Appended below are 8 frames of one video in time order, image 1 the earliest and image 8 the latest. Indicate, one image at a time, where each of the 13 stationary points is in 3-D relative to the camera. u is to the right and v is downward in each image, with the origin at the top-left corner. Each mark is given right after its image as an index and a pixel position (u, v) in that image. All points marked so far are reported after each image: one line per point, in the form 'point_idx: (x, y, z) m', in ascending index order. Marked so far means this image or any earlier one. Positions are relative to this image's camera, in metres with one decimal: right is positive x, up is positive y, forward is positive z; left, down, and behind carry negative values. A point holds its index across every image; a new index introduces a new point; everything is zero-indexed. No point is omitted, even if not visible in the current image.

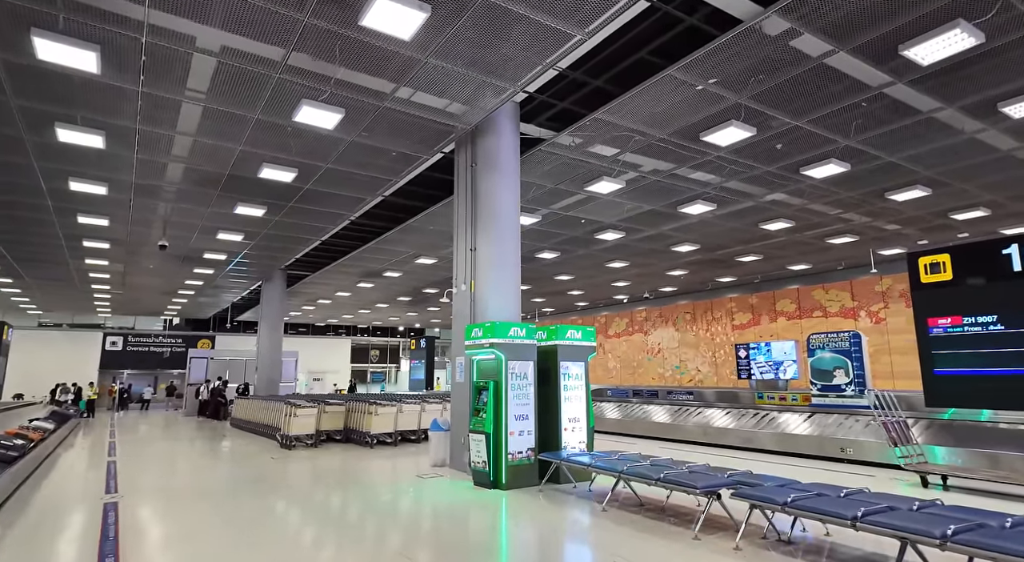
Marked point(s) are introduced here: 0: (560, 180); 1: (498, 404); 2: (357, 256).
0: (+0.7, +1.5, +8.7) m
1: (-0.1, -1.2, +5.8) m
2: (-3.6, +0.5, +13.6) m
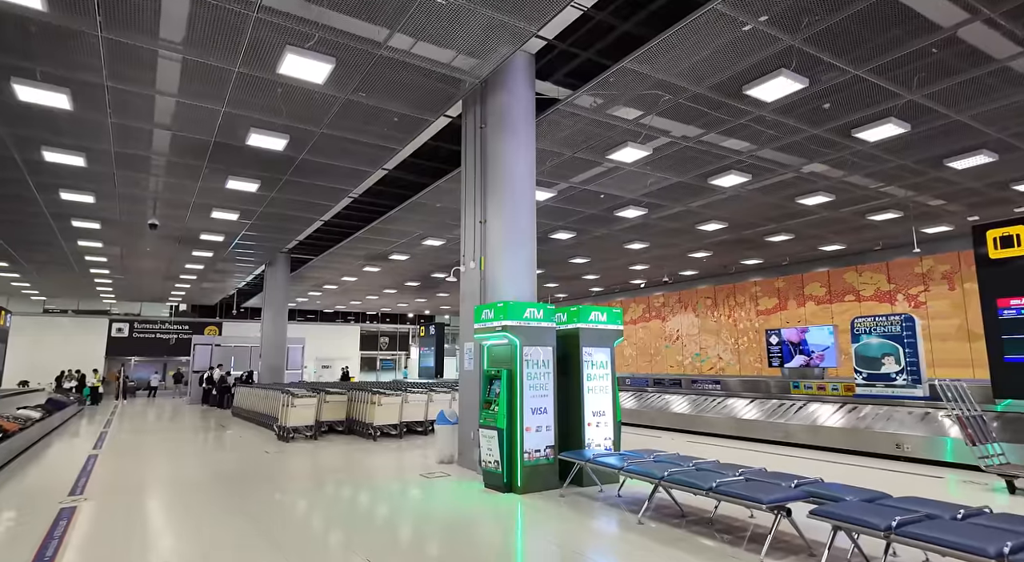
0: (+0.9, +1.8, +7.9) m
1: (0.0, -1.0, +5.1) m
2: (-3.3, +0.9, +12.9) m
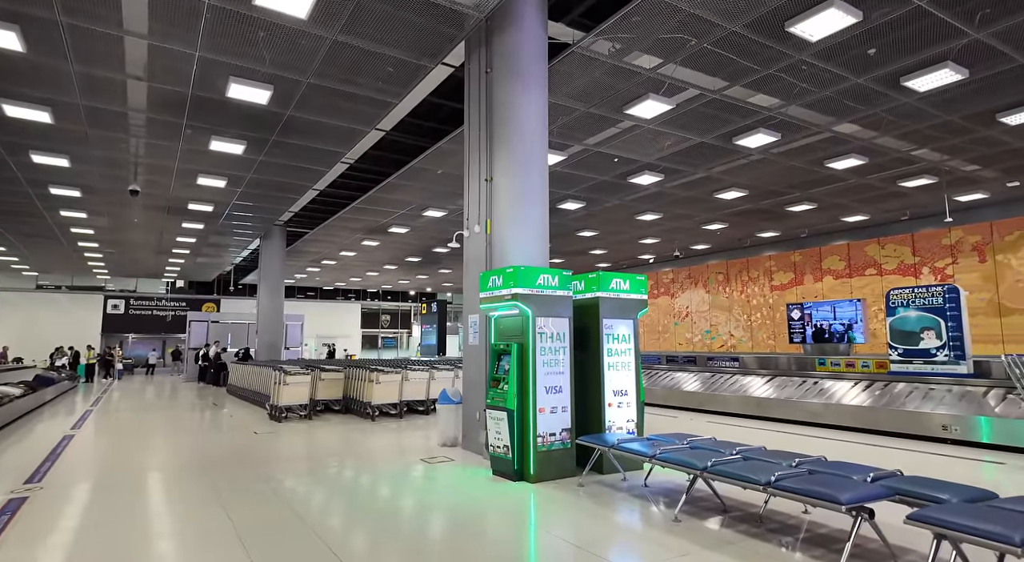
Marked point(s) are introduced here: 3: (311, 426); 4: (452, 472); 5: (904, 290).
0: (+1.0, +2.2, +7.2) m
1: (+0.1, -0.7, +4.5) m
2: (-3.2, +1.5, +12.2) m
3: (-2.8, -2.0, +8.0) m
4: (-0.5, -1.6, +5.1) m
5: (+5.1, -0.1, +7.7) m
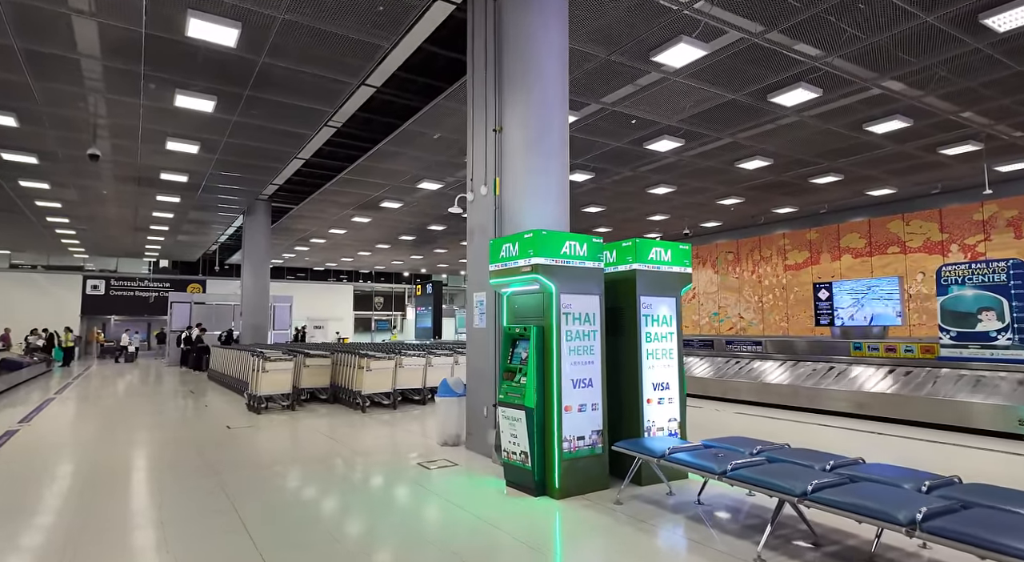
0: (+1.1, +2.5, +6.2) m
1: (+0.2, -0.5, +3.6) m
2: (-3.1, +1.9, +11.2) m
3: (-2.7, -1.7, +7.1) m
4: (-0.4, -1.4, +4.2) m
5: (+5.2, +0.2, +6.8) m
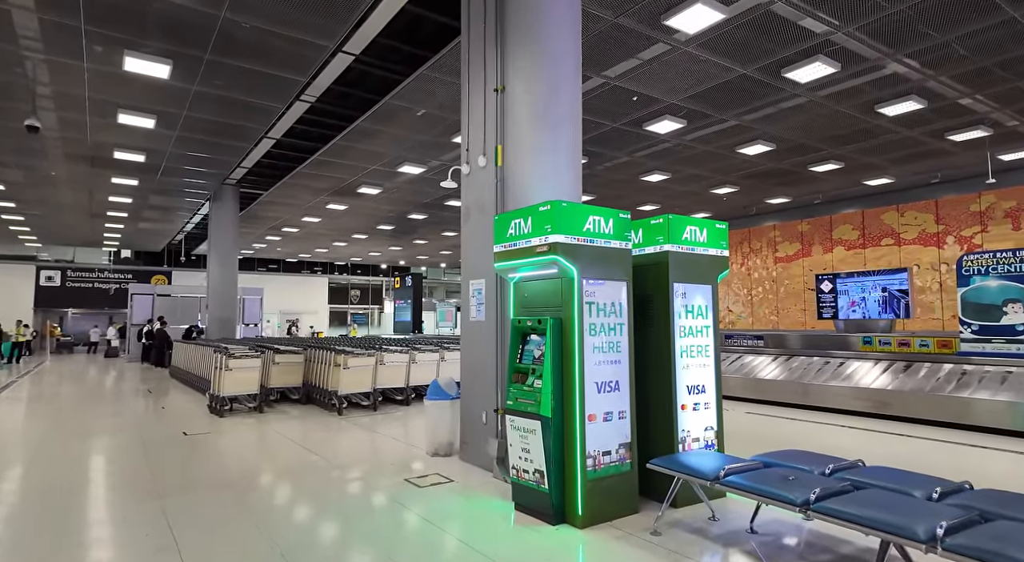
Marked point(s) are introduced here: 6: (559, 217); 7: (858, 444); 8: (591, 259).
0: (+1.1, +2.6, +5.6) m
1: (+0.3, -0.4, +3.0) m
2: (-3.4, +2.1, +10.4) m
3: (-2.8, -1.6, +6.4) m
4: (-0.4, -1.3, +3.6) m
5: (+5.1, +0.3, +6.4) m
6: (+0.2, +0.3, +2.9) m
7: (+3.5, -1.6, +6.0) m
8: (+0.4, +0.1, +3.0) m
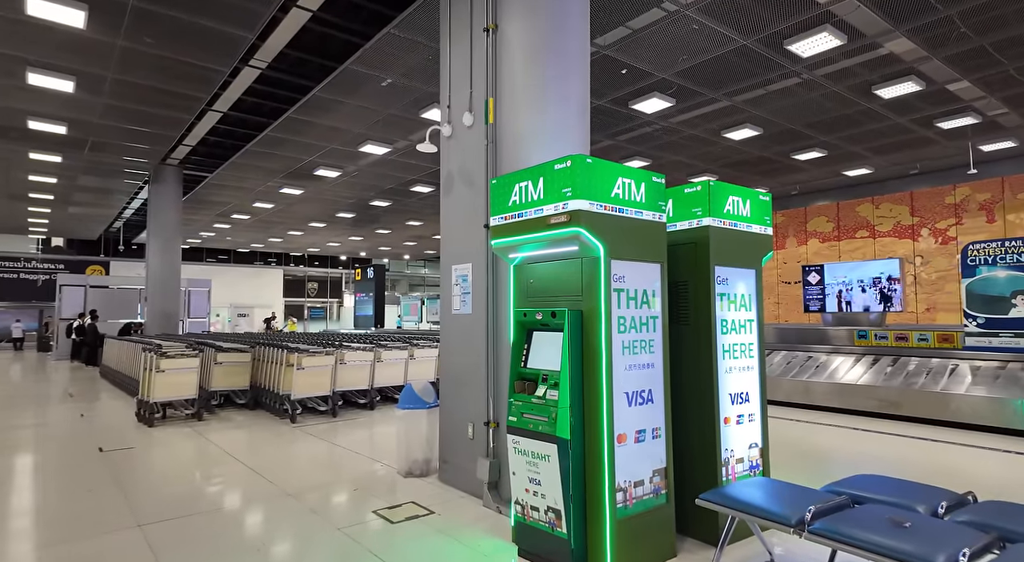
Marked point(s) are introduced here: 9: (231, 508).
0: (+0.9, +2.7, +4.9) m
1: (+0.3, -0.3, +2.3) m
2: (-3.8, +2.2, +9.5) m
3: (-3.0, -1.4, +5.5) m
4: (-0.4, -1.2, +2.9) m
5: (+4.9, +0.4, +6.0) m
6: (+0.3, +0.4, +2.2) m
7: (+3.3, -1.5, +5.5) m
8: (+0.4, +0.2, +2.4) m
9: (-1.6, -1.4, +3.4) m
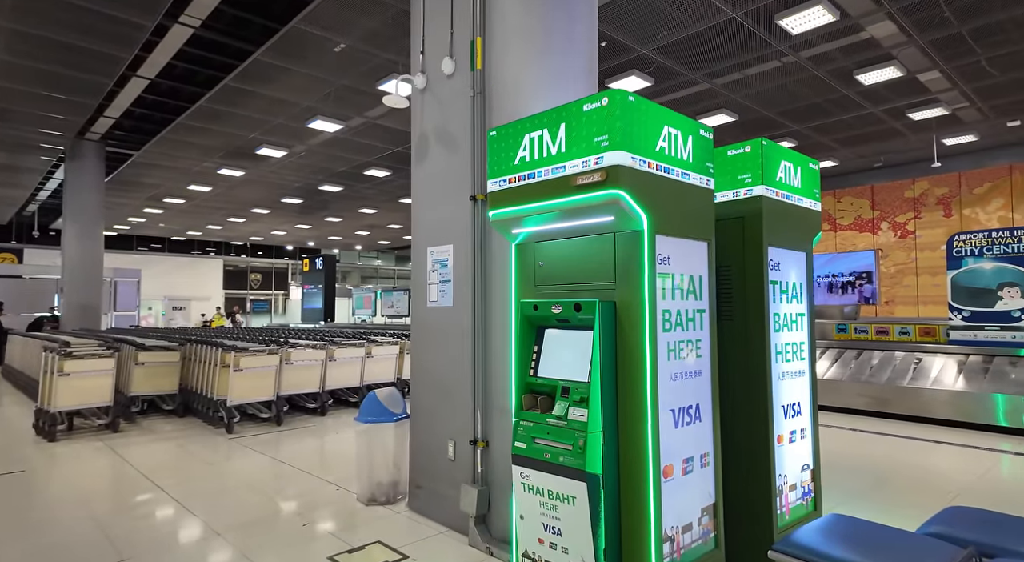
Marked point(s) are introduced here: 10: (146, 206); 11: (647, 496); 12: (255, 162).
0: (+0.8, +2.8, +4.3) m
1: (+0.3, -0.3, +1.7) m
2: (-4.3, +2.4, +8.5) m
3: (-3.2, -1.3, +4.7) m
4: (-0.4, -1.2, +2.2) m
5: (+4.6, +0.4, +5.8) m
6: (+0.3, +0.5, +1.7) m
7: (+3.1, -1.4, +5.2) m
8: (+0.5, +0.2, +1.8) m
9: (-1.7, -1.3, +2.7) m
10: (-8.9, +1.8, +14.3) m
11: (+0.4, -0.6, +1.7) m
12: (-4.7, +2.2, +10.7) m
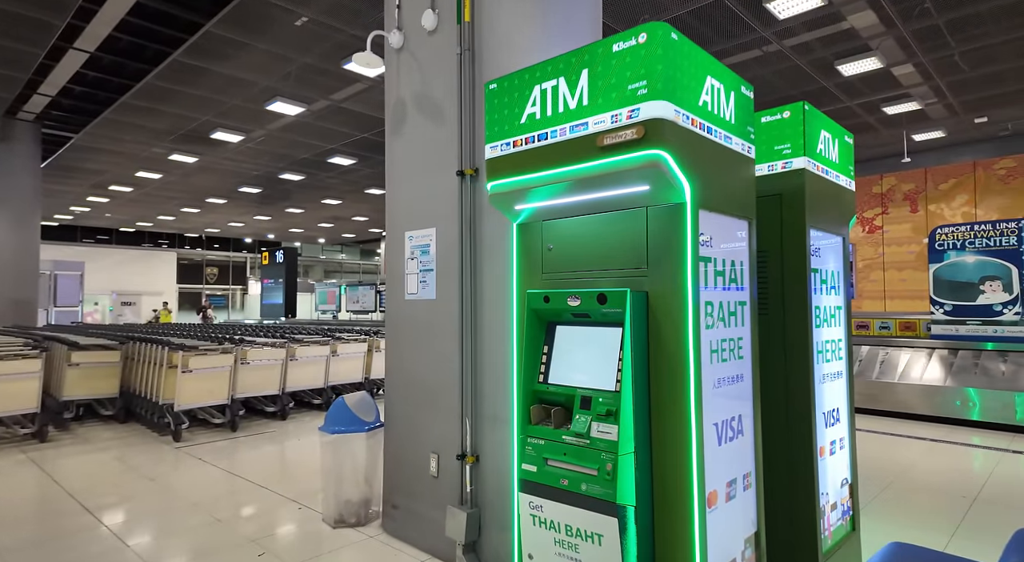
0: (+0.6, +2.8, +4.0) m
1: (+0.4, -0.2, +1.4) m
2: (-4.7, +2.5, +7.9) m
3: (-3.3, -1.3, +4.1) m
4: (-0.4, -1.1, +1.9) m
5: (+4.4, +0.5, +5.7) m
6: (+0.3, +0.5, +1.3) m
7: (+2.9, -1.3, +5.0) m
8: (+0.5, +0.3, +1.5) m
9: (-1.7, -1.3, +2.2) m
10: (-9.6, +2.0, +13.4) m
11: (+0.4, -0.6, +1.4) m
12: (-5.2, +2.3, +10.1) m
